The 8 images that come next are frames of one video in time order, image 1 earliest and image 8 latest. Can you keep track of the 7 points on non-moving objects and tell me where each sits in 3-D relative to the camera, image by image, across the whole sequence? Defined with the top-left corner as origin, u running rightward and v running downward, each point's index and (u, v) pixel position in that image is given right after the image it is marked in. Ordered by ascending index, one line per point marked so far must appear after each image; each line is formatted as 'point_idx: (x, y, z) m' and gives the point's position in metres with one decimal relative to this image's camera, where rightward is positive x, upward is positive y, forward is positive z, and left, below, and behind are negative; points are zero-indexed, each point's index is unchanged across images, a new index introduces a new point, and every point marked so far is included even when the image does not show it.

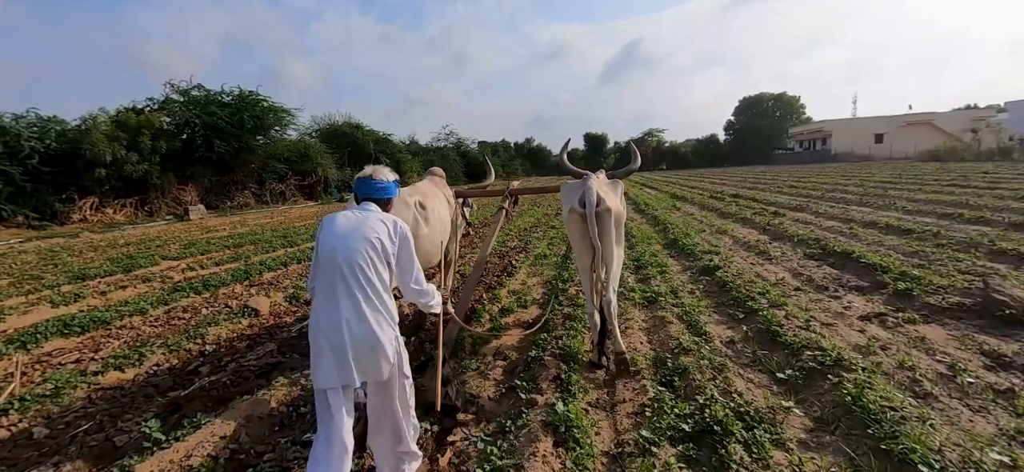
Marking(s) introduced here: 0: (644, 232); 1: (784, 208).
0: (+3.1, +0.1, +9.8) m
1: (+7.9, +0.8, +12.3) m
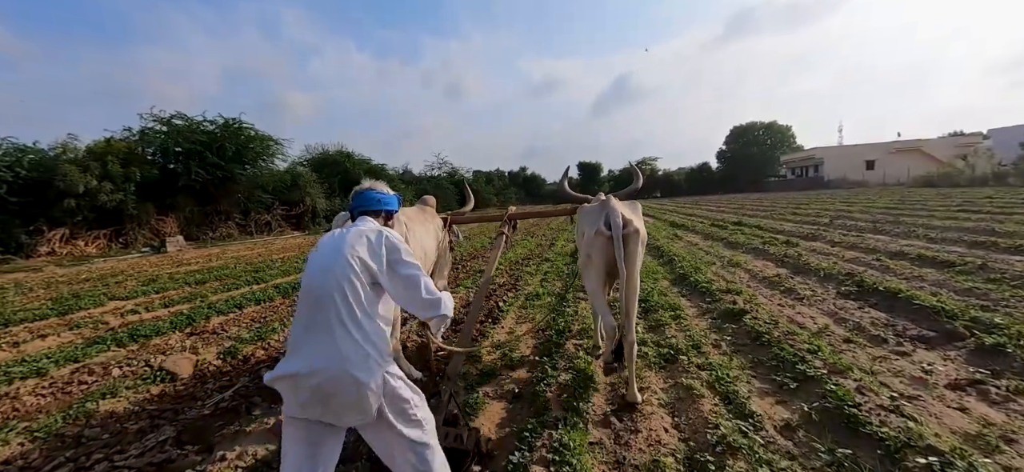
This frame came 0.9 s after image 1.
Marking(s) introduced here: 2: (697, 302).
0: (+2.9, -0.6, +8.9) m
1: (+7.6, 0.0, +11.5) m
2: (+2.5, -0.9, +5.7) m
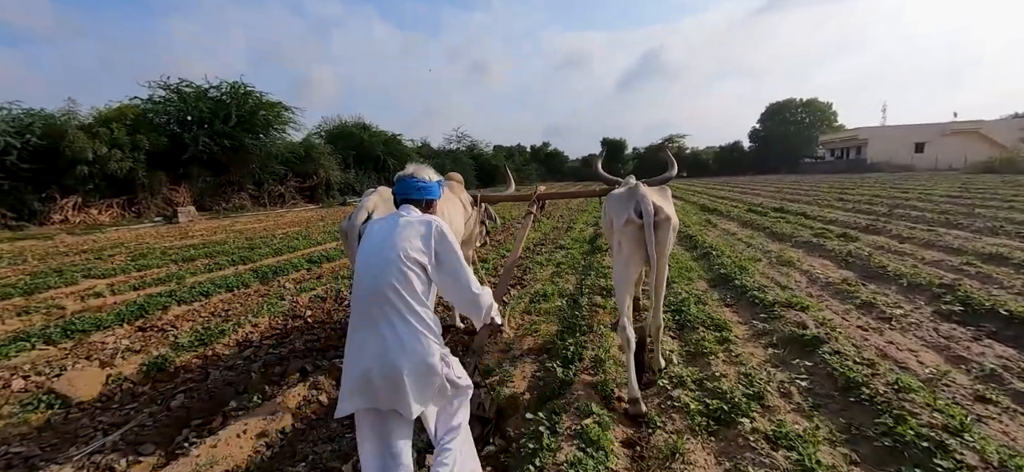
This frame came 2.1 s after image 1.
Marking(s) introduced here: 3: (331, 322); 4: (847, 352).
0: (+3.0, -0.4, +7.6) m
1: (+7.9, +0.2, +10.0) m
2: (+2.5, -0.9, +4.4) m
3: (-2.2, -1.0, +5.0) m
4: (+2.7, -0.9, +3.4) m
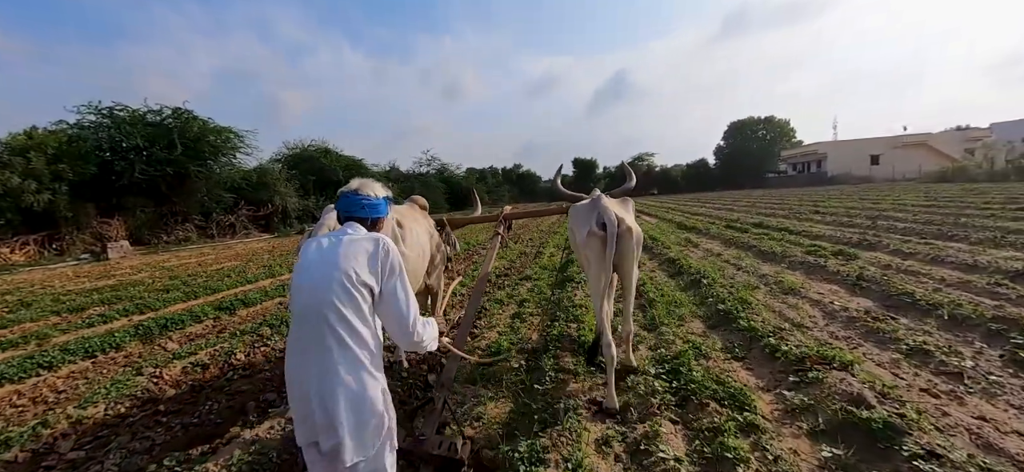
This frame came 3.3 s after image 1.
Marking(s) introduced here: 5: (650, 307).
0: (+2.3, -0.8, +6.5) m
1: (+7.1, -0.2, +9.1) m
2: (+2.0, -1.1, +3.2) m
3: (-2.7, -1.4, +3.5) m
4: (+2.2, -1.1, +2.2) m
5: (+1.7, -0.9, +5.3) m
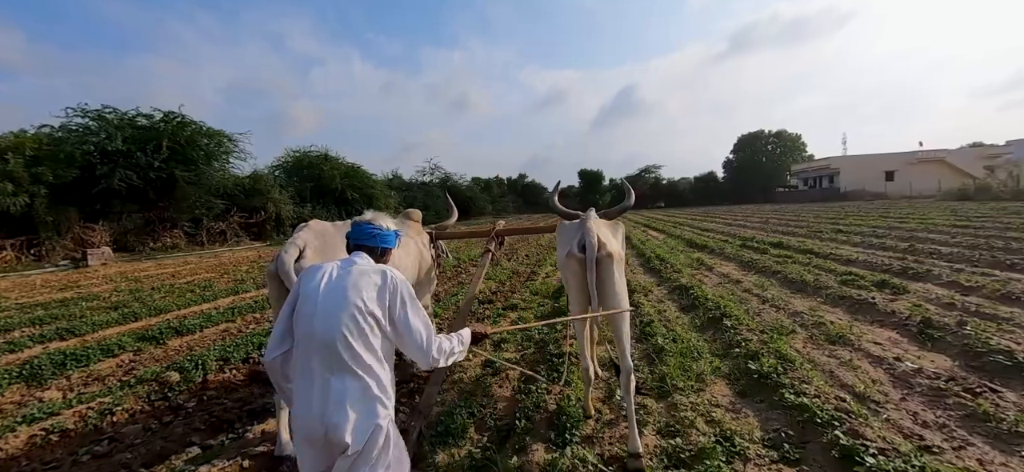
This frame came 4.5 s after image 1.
0: (+2.0, -1.1, +5.3) m
1: (+6.8, -0.7, +7.9) m
2: (+1.6, -1.4, +2.0) m
3: (-3.0, -1.6, +2.4) m
4: (+1.9, -1.4, +1.0) m
5: (+1.4, -1.2, +4.2) m
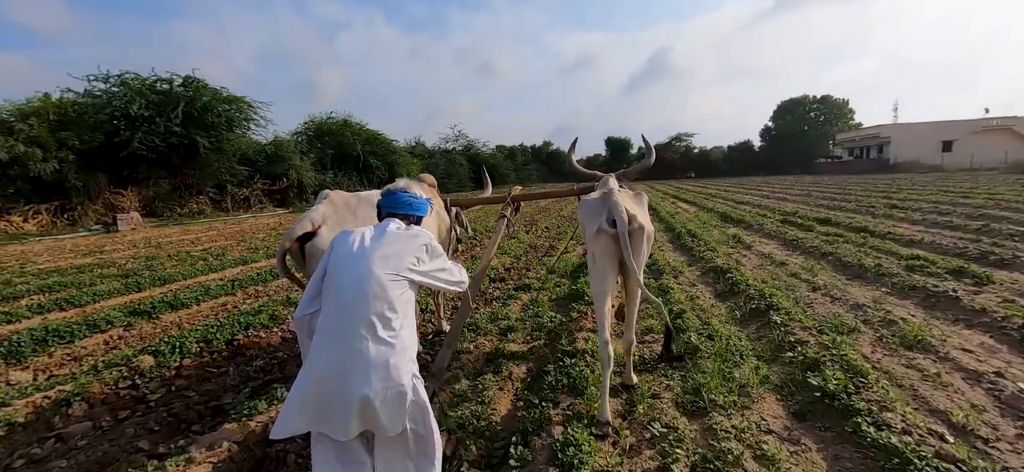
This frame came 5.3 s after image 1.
0: (+2.1, -0.9, +4.5) m
1: (+7.1, -0.3, +6.8) m
2: (+1.5, -1.3, +1.4) m
3: (-3.1, -1.5, +2.0) m
4: (+1.7, -1.4, +0.3) m
5: (+1.5, -1.1, +3.5) m
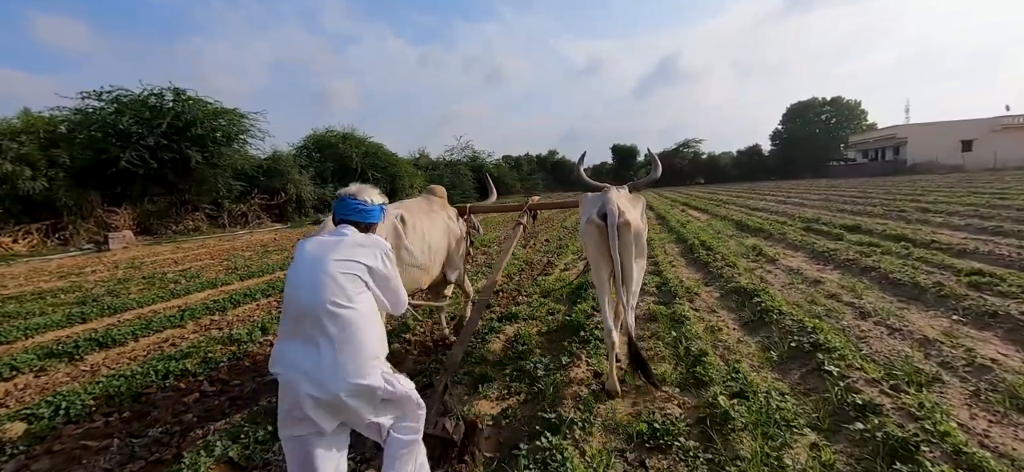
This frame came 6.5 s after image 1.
0: (+1.9, -1.0, +3.6) m
1: (+6.9, -0.4, +5.7) m
2: (+1.3, -1.5, +0.4) m
3: (-3.3, -1.7, +1.1) m
4: (+1.4, -1.5, -0.7) m
5: (+1.2, -1.2, +2.5) m
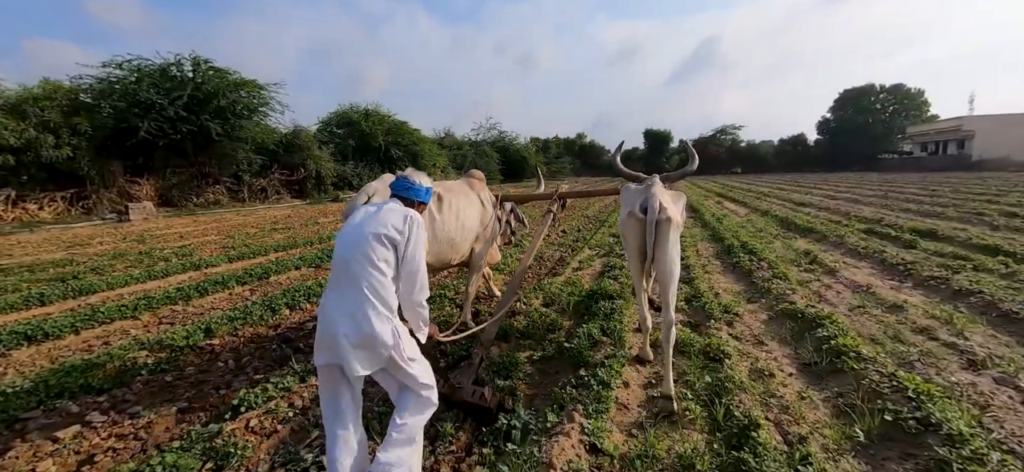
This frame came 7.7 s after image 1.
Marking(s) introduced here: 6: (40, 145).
0: (+1.7, -1.2, +2.5) m
1: (+6.8, -0.7, +4.3) m
2: (+0.8, -1.7, -0.7) m
3: (-3.7, -1.7, +0.4) m
4: (+0.9, -1.8, -1.7) m
5: (+1.0, -1.3, +1.4) m
6: (-19.0, +3.6, +16.8) m
